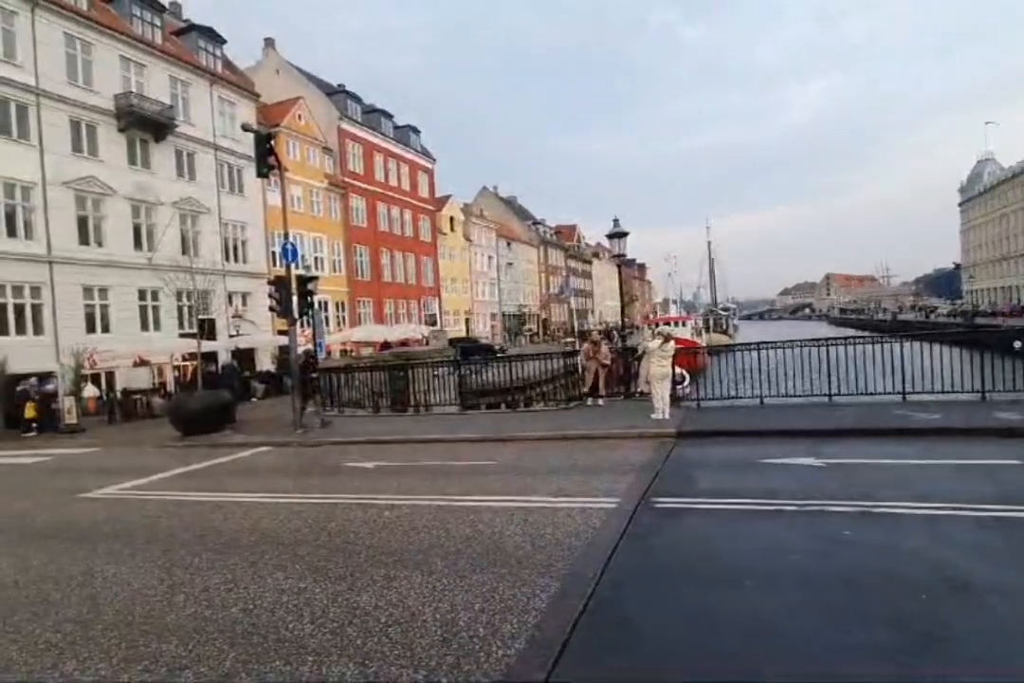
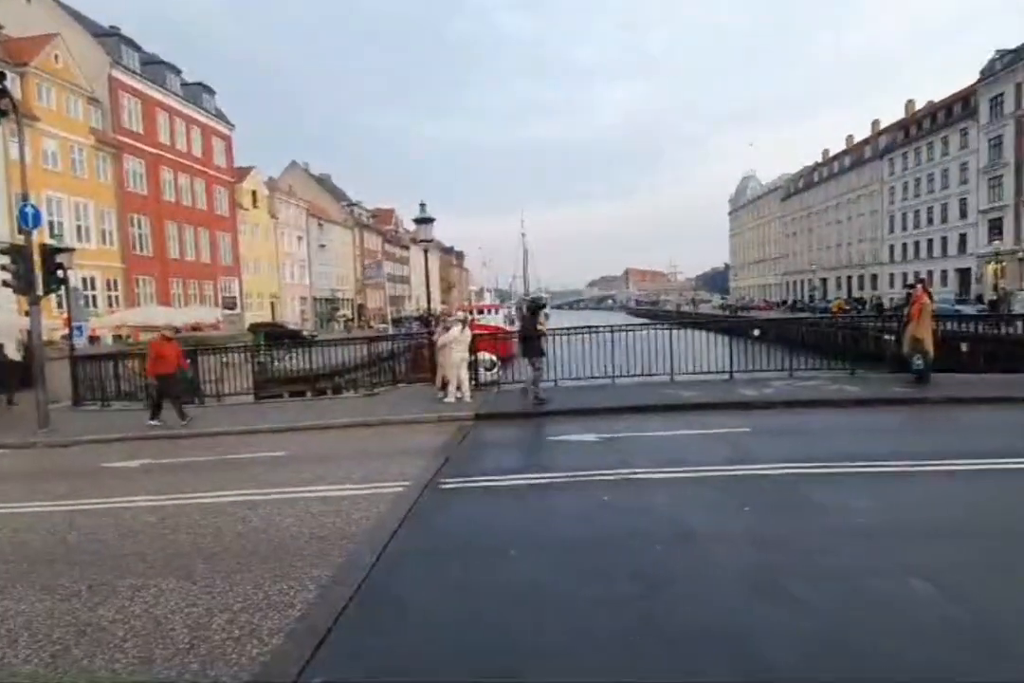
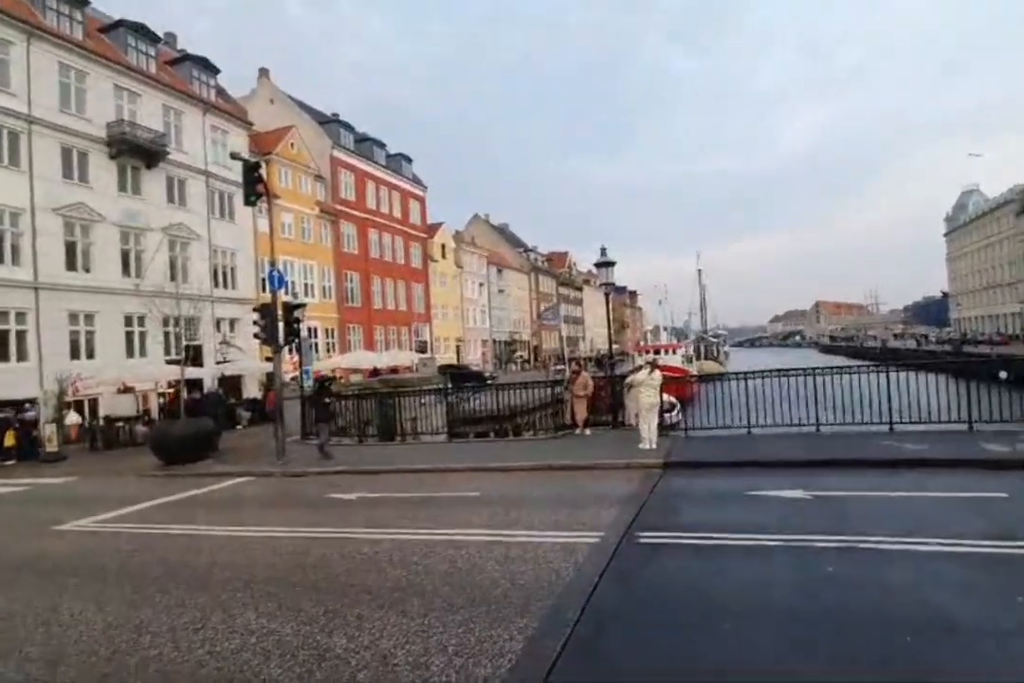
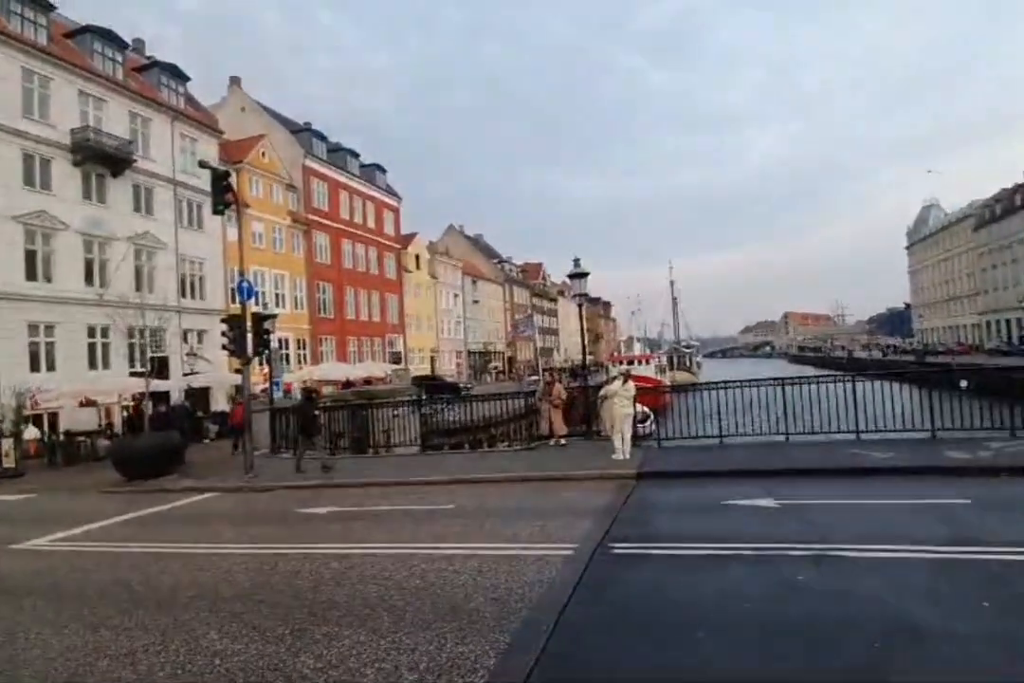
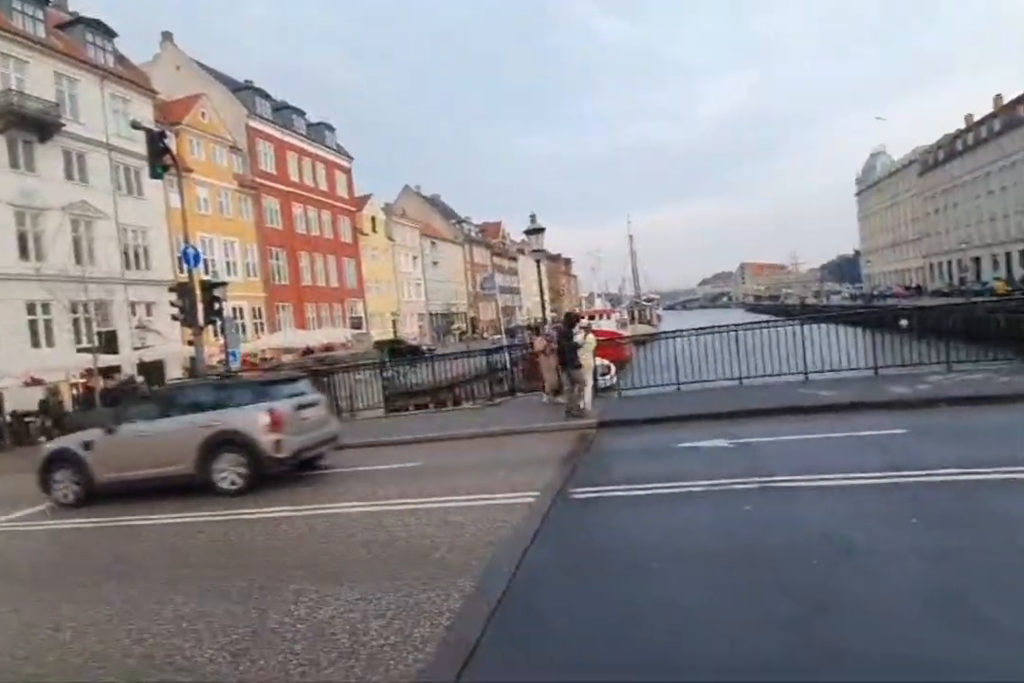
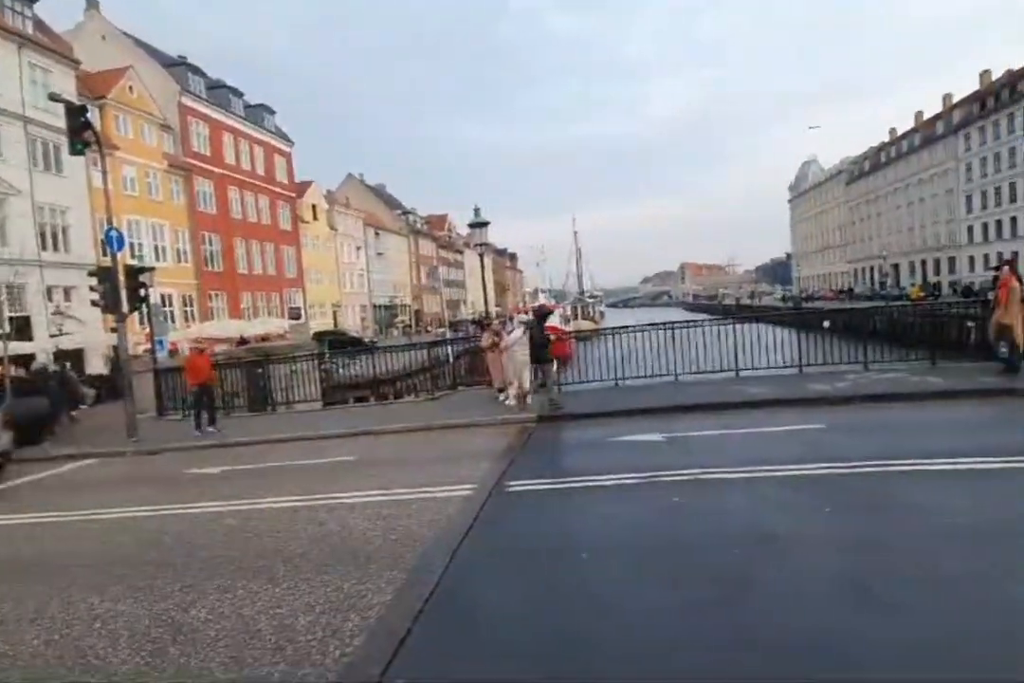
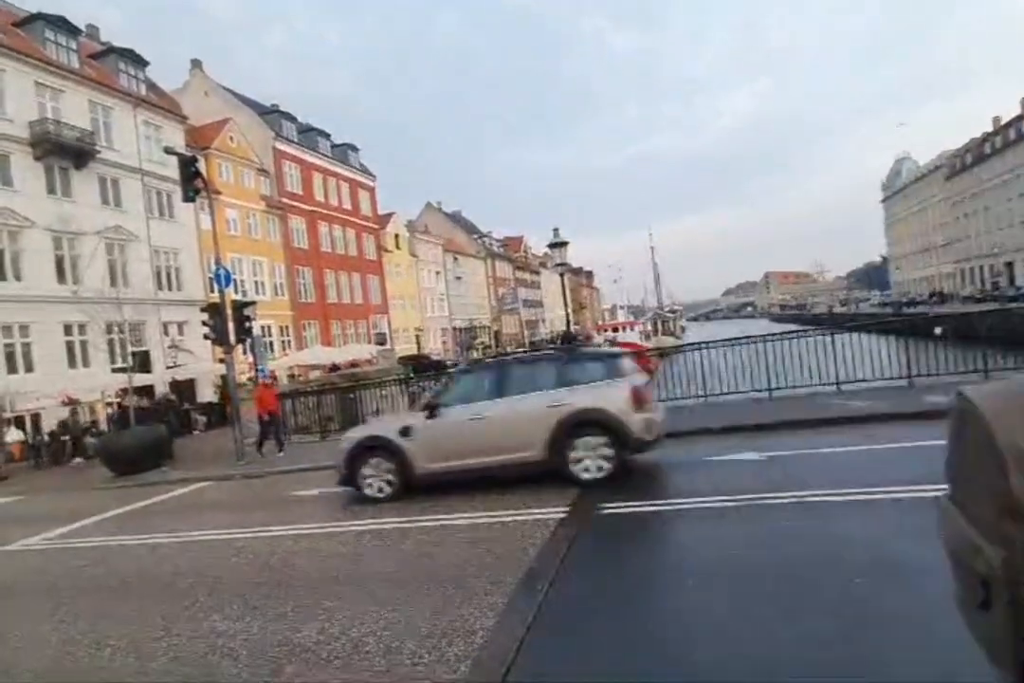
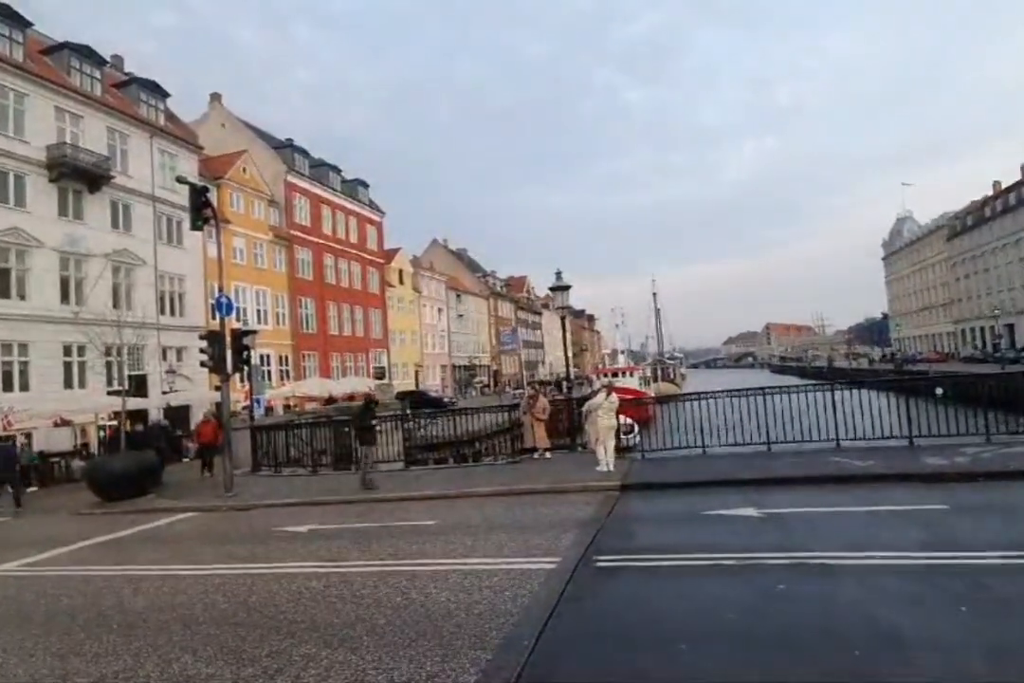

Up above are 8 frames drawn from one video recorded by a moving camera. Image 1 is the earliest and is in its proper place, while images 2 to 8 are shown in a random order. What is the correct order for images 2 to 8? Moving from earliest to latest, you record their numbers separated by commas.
3, 4, 8, 7, 5, 6, 2
